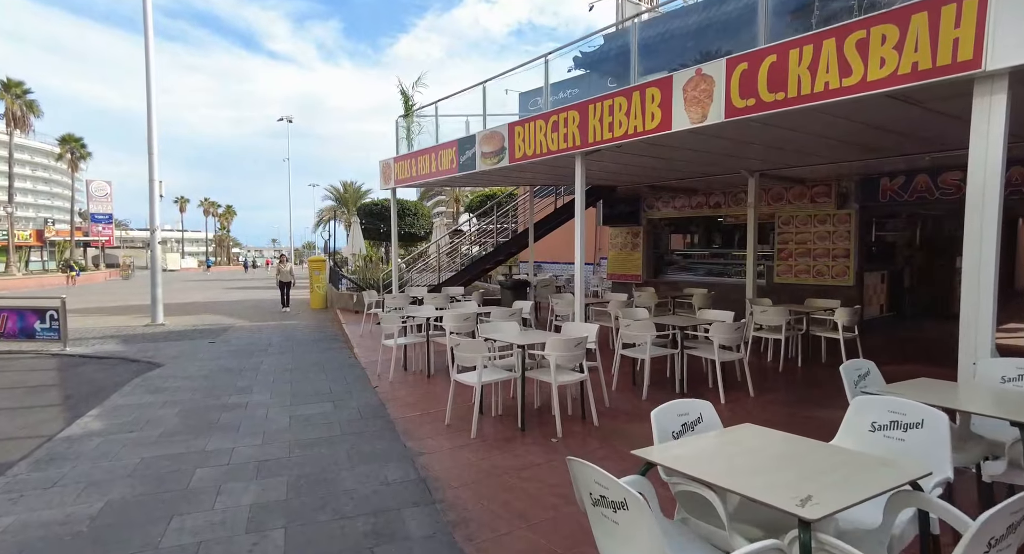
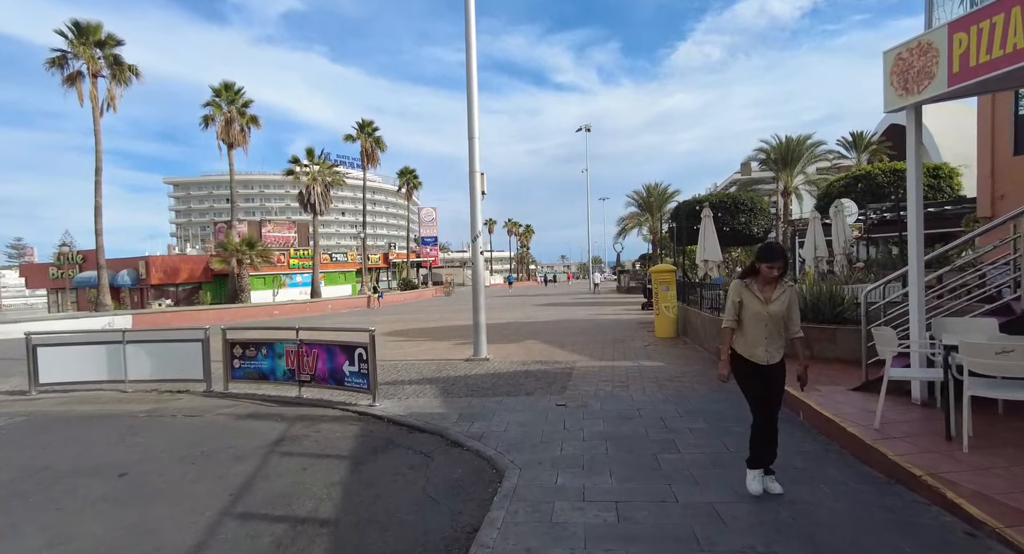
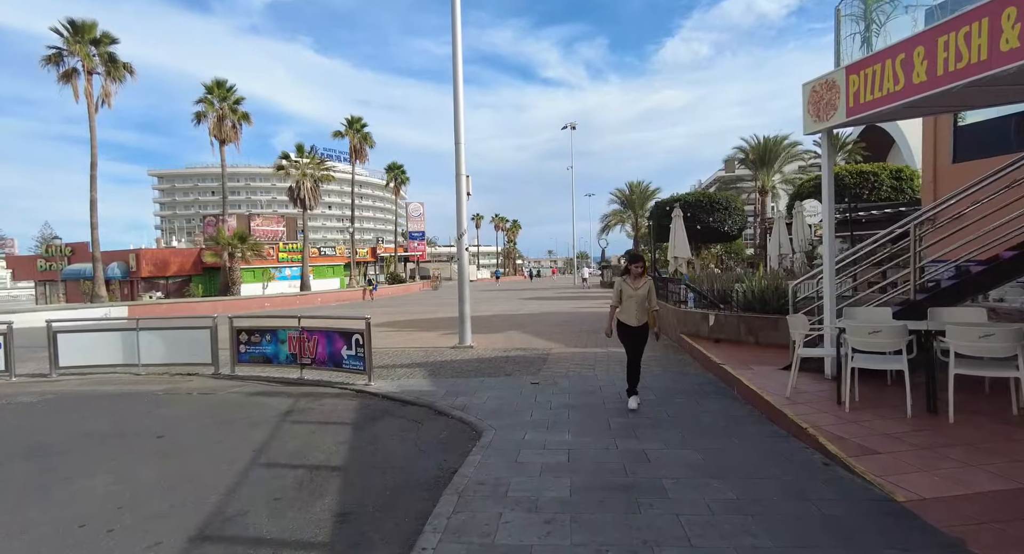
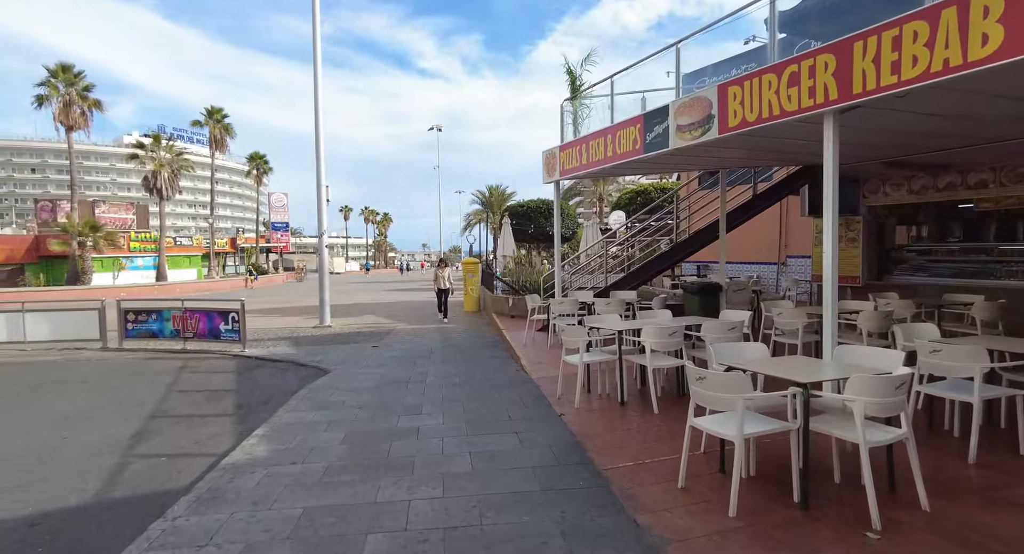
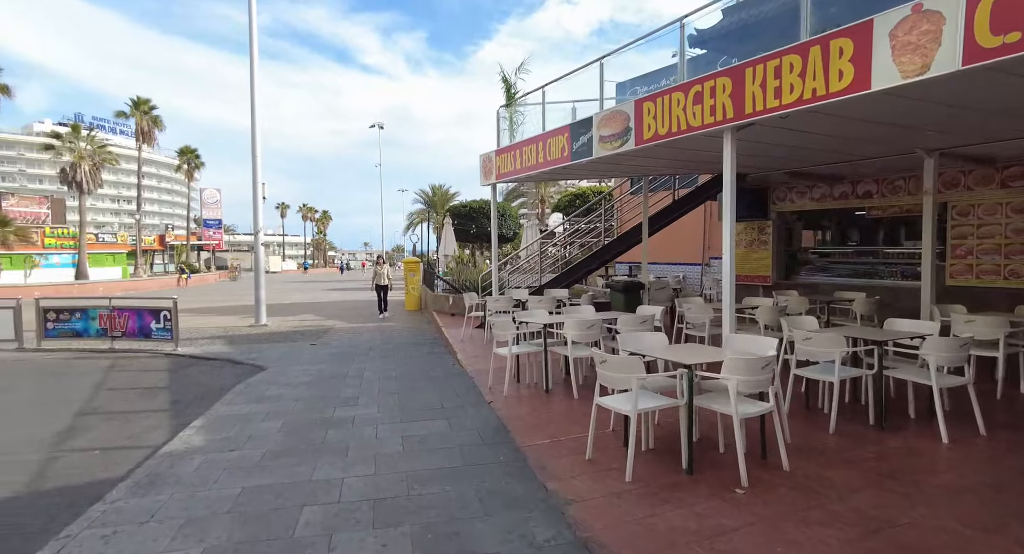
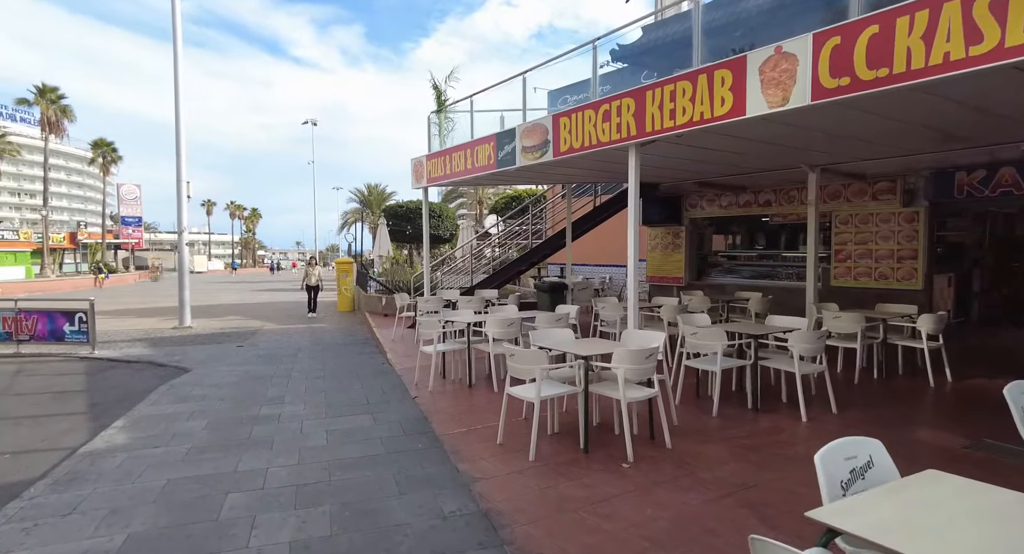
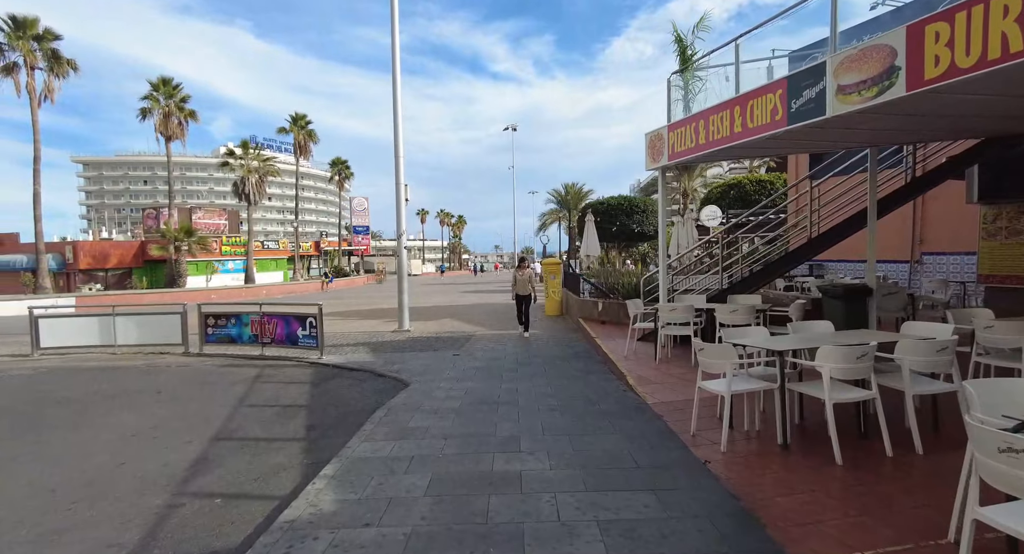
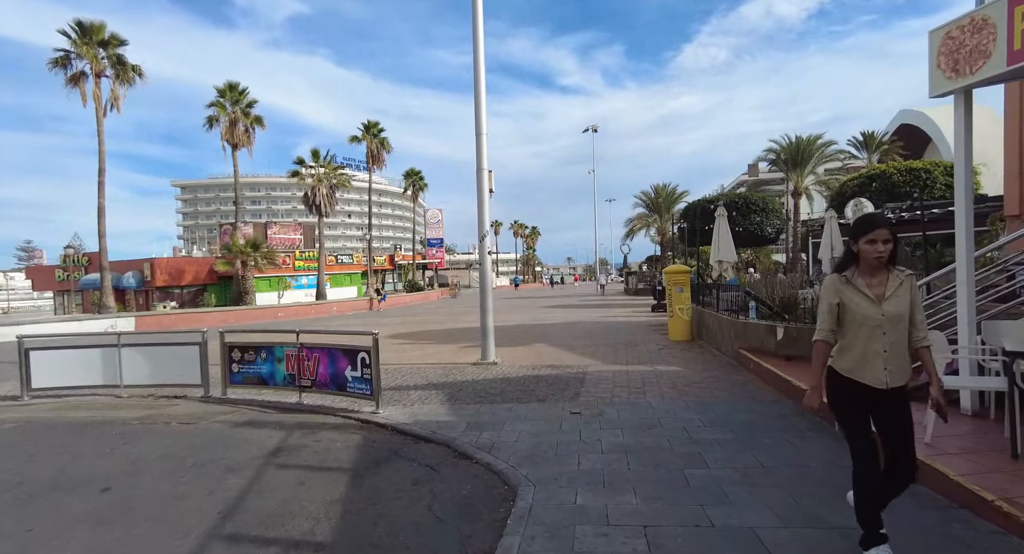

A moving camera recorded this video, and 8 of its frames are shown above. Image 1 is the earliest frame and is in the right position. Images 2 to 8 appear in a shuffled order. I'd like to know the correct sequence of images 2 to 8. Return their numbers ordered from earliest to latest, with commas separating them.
6, 5, 4, 7, 3, 2, 8
